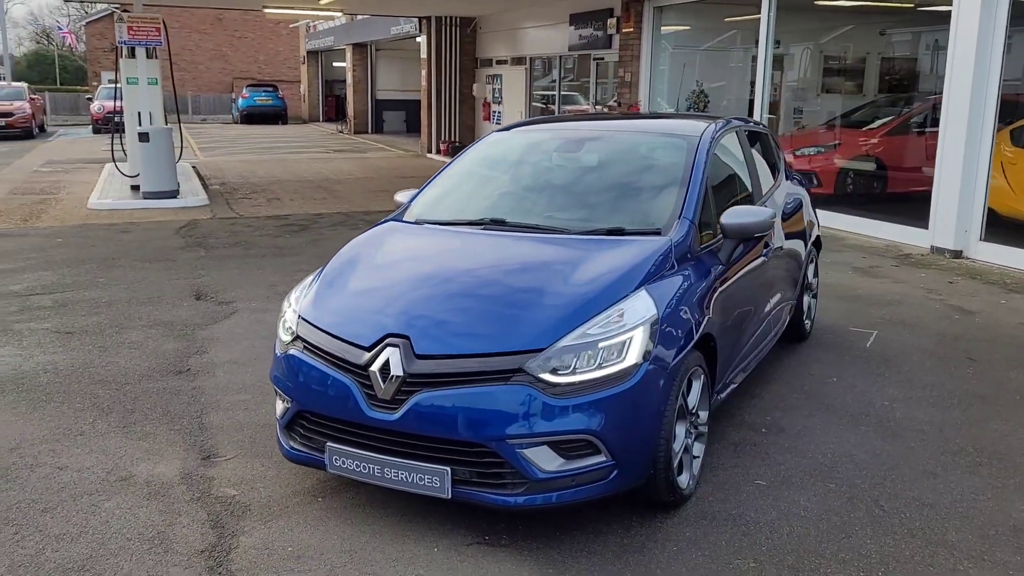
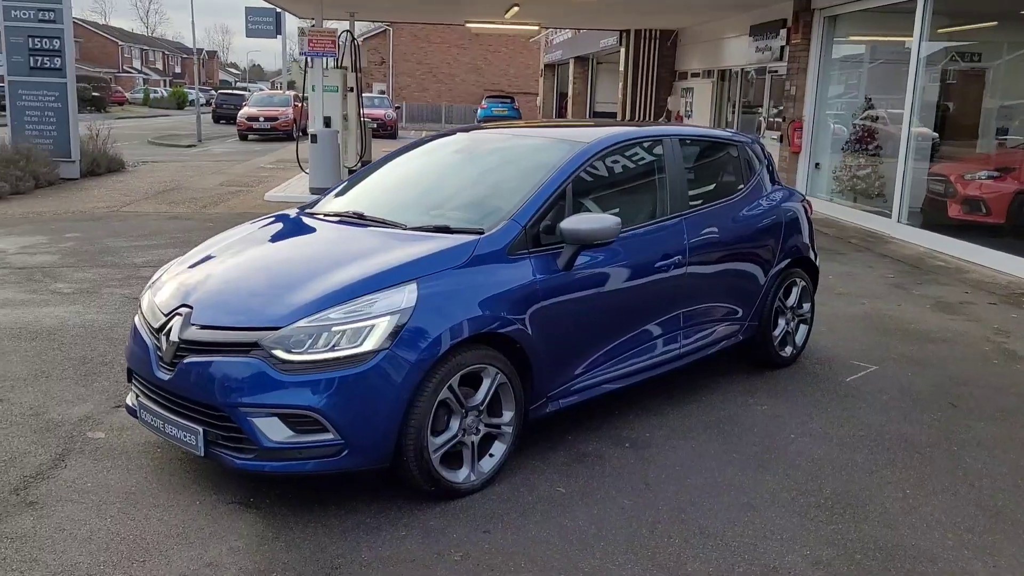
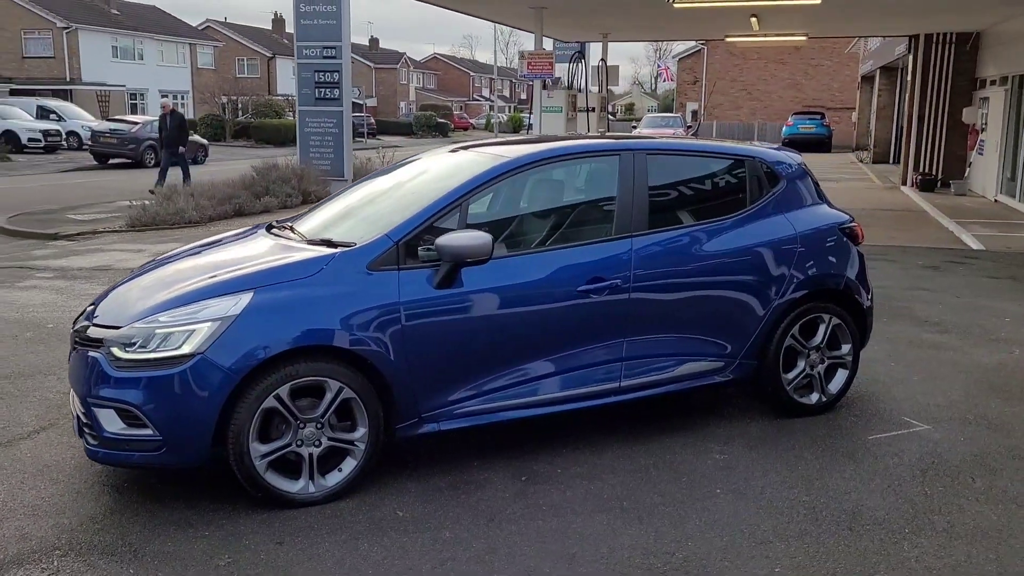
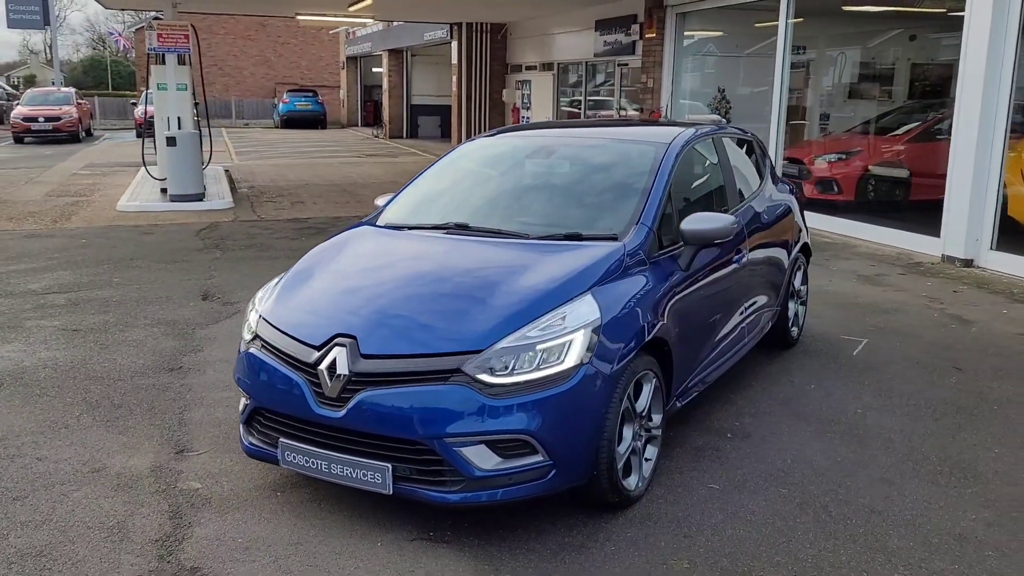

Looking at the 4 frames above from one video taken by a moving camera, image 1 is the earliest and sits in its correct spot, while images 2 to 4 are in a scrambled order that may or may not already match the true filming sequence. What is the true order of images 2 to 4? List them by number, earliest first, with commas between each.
4, 2, 3
